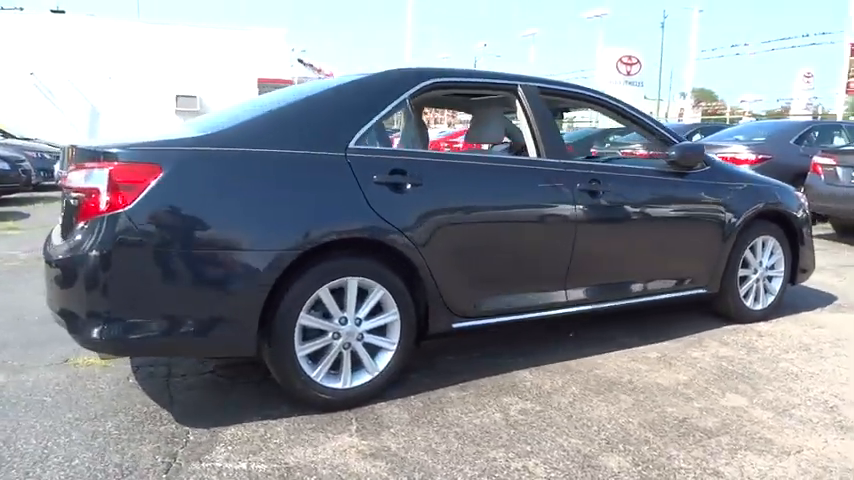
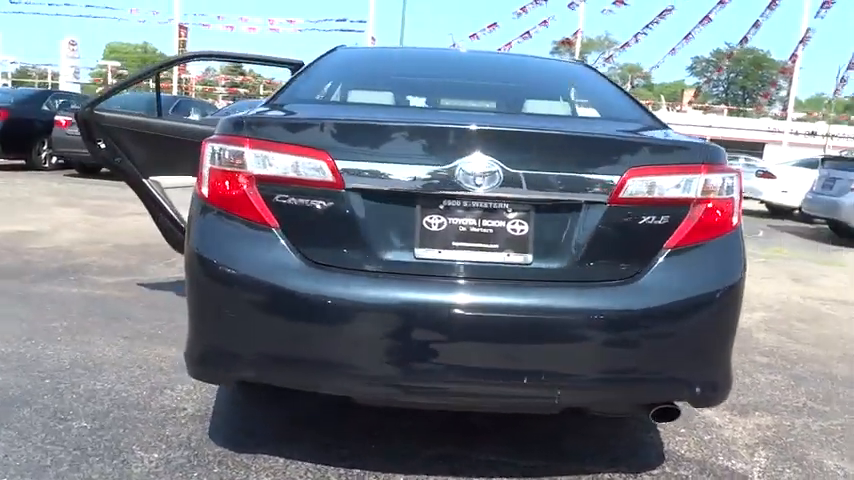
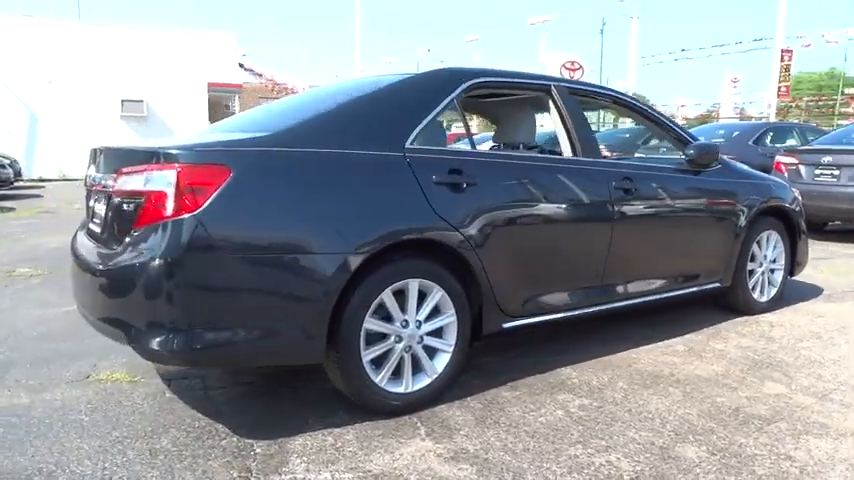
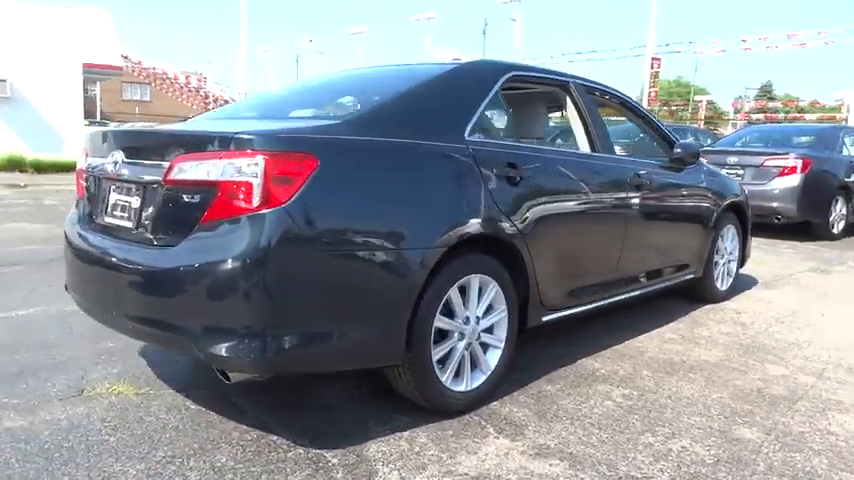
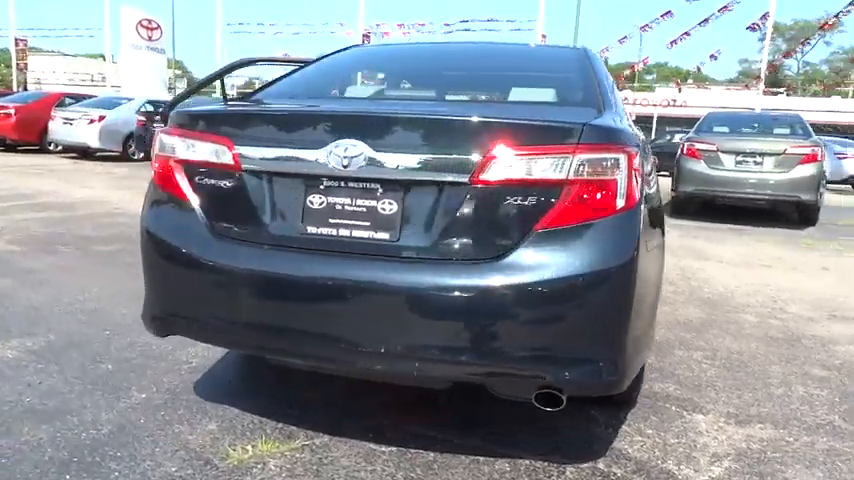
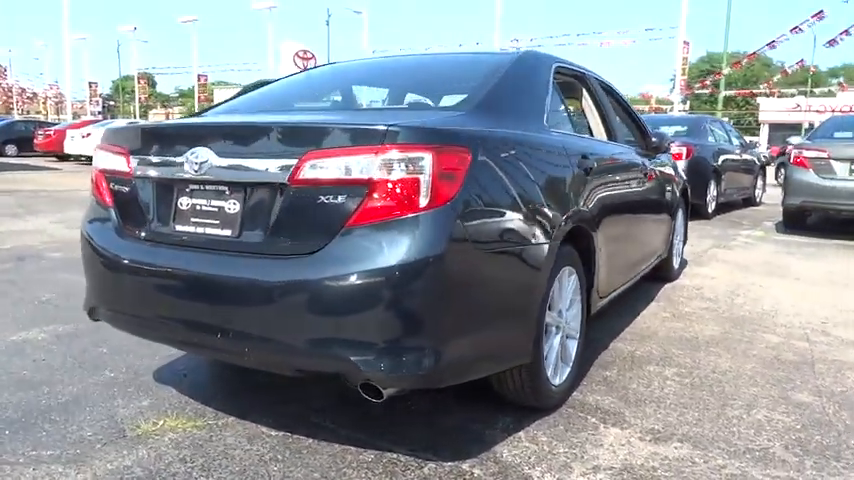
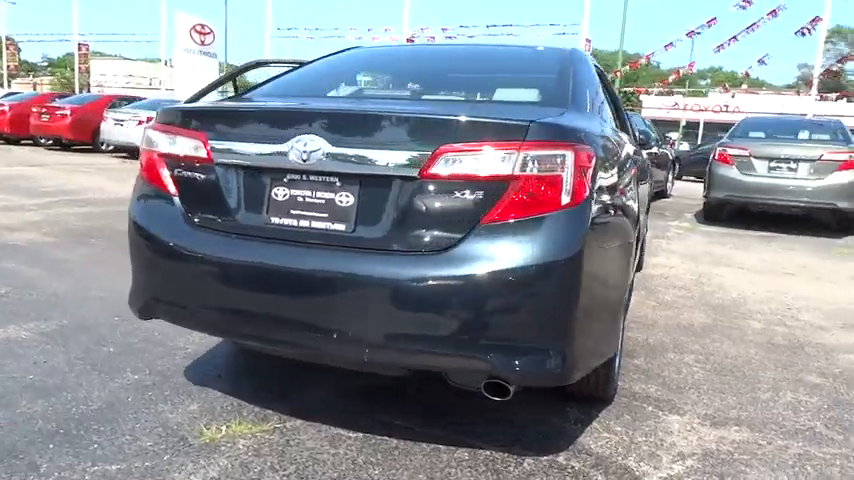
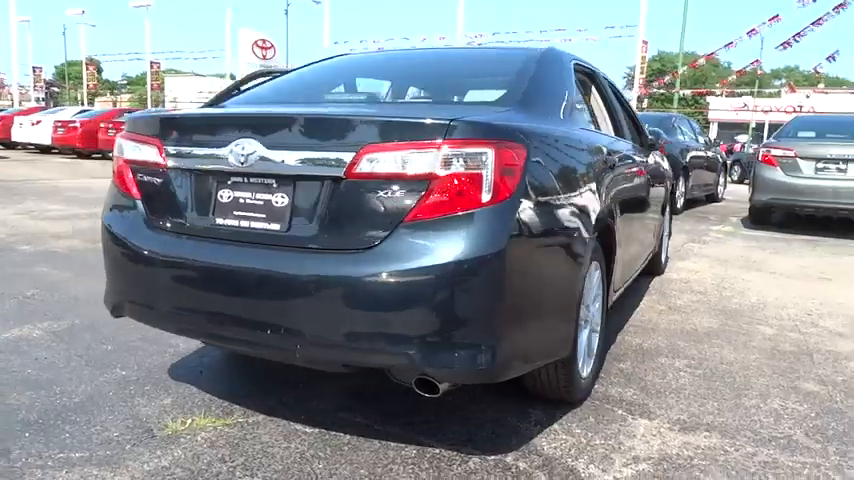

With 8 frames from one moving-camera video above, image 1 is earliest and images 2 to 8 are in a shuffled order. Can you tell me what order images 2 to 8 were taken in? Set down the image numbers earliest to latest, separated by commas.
3, 4, 6, 8, 7, 5, 2
